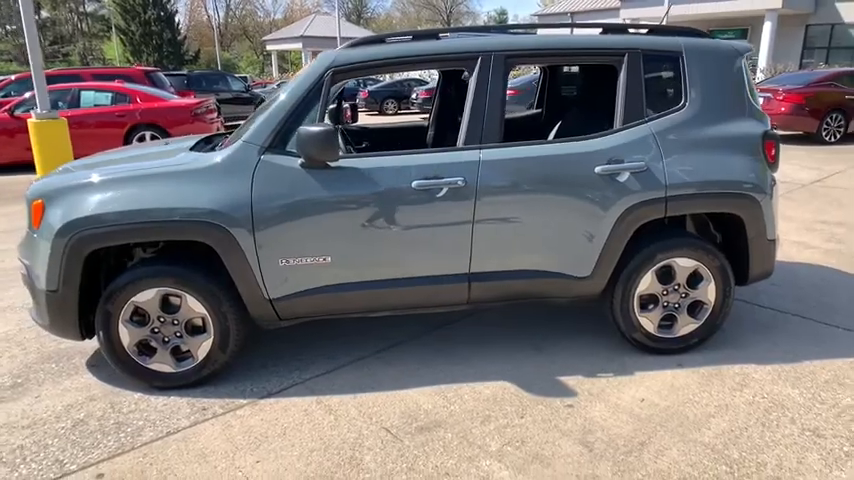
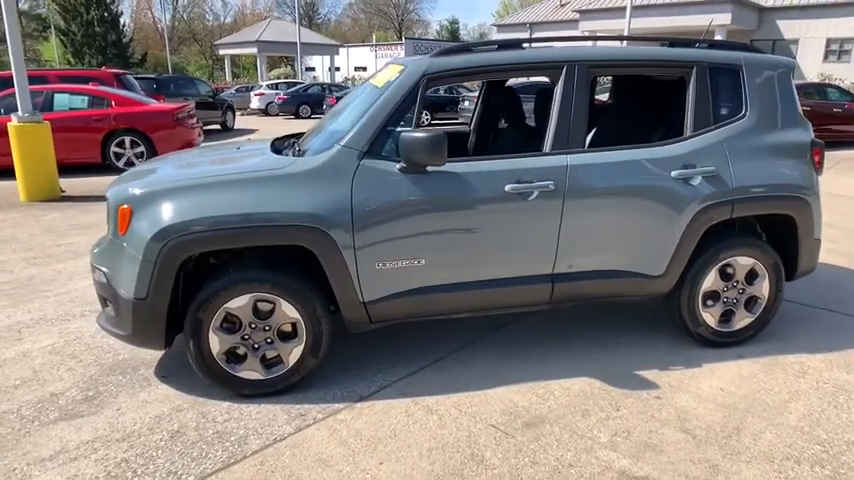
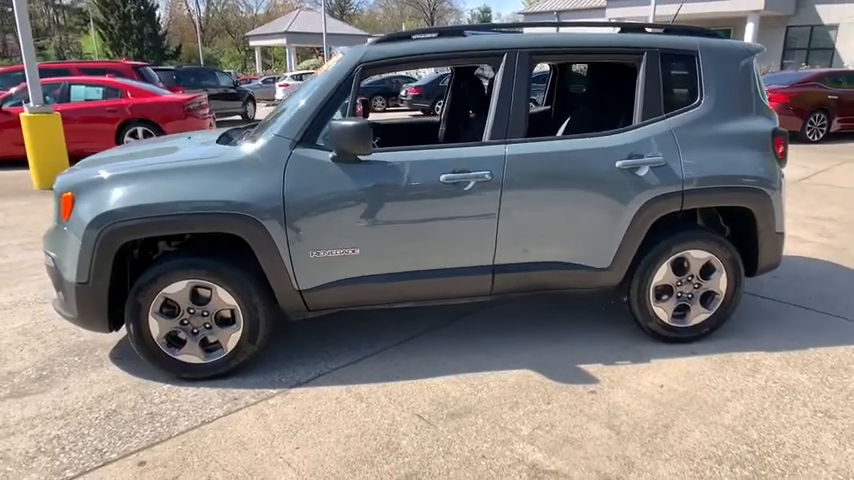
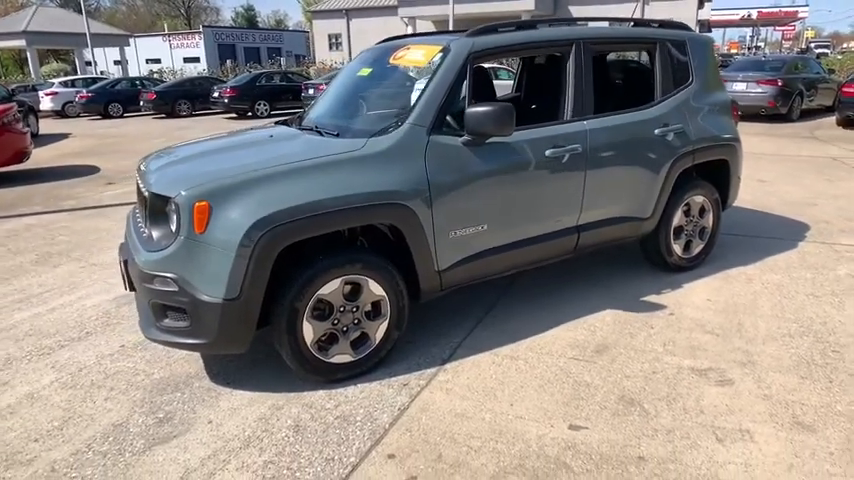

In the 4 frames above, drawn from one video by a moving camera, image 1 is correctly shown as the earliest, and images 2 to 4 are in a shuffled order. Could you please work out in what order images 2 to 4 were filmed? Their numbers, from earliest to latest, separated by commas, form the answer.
3, 2, 4
